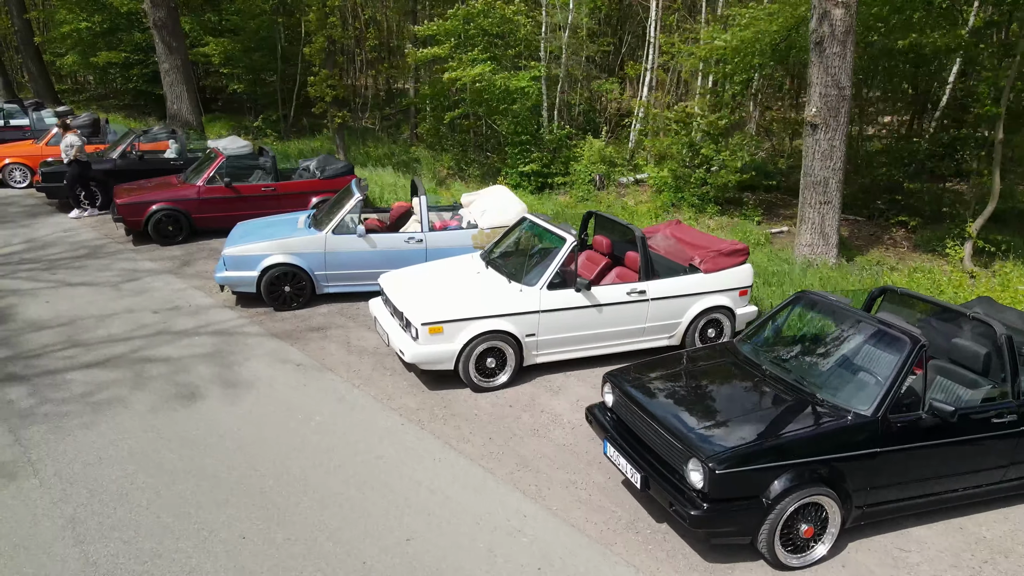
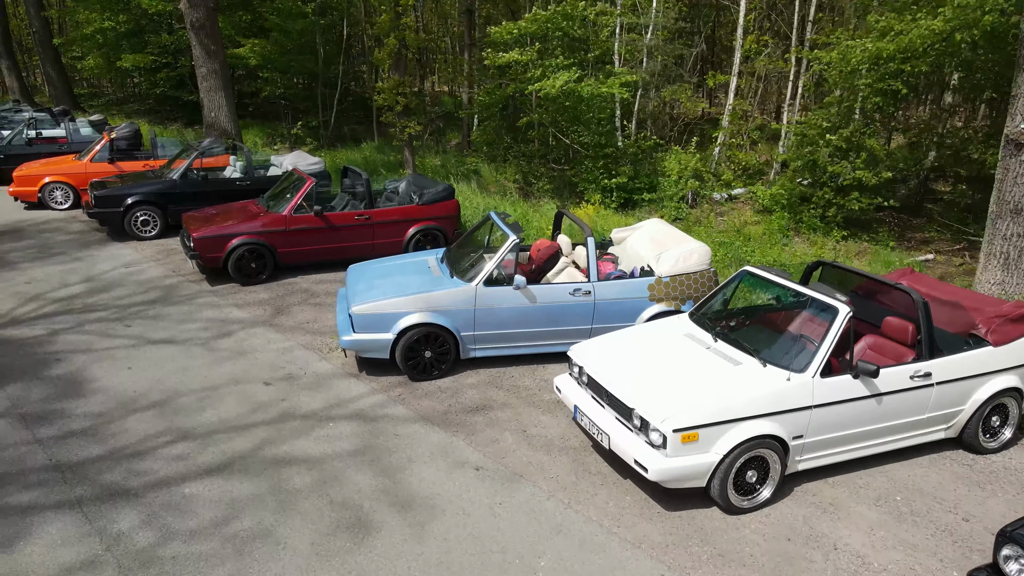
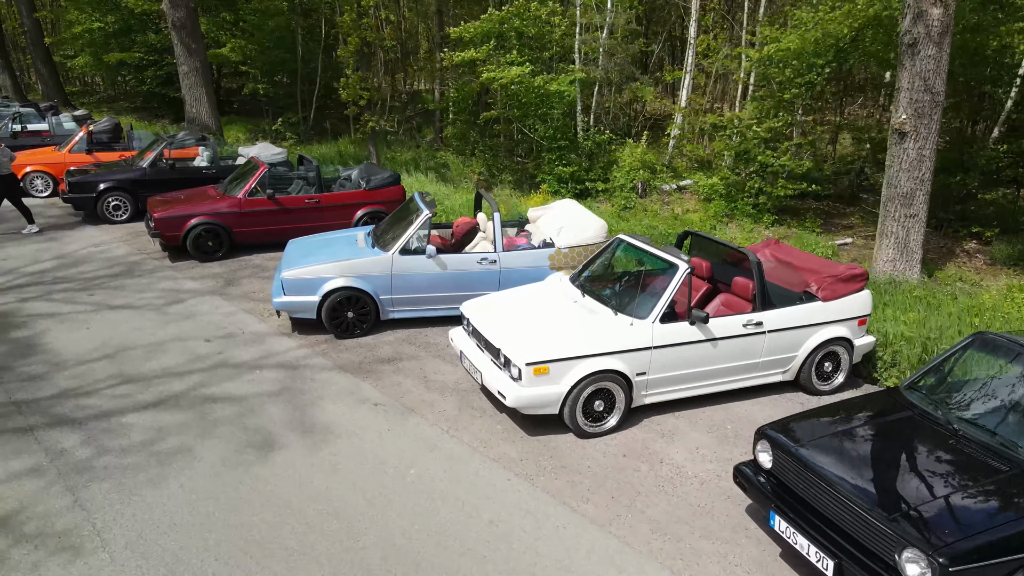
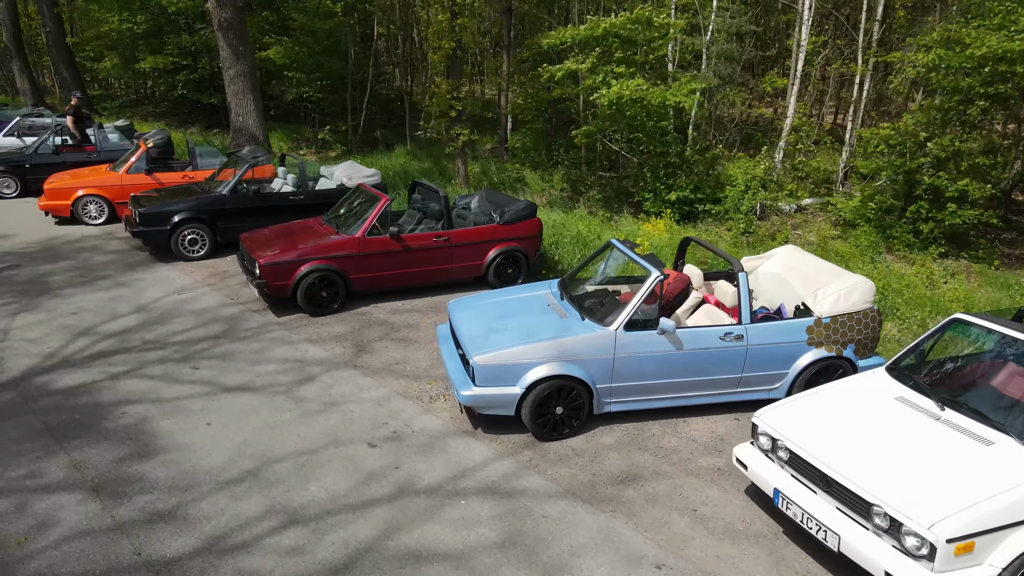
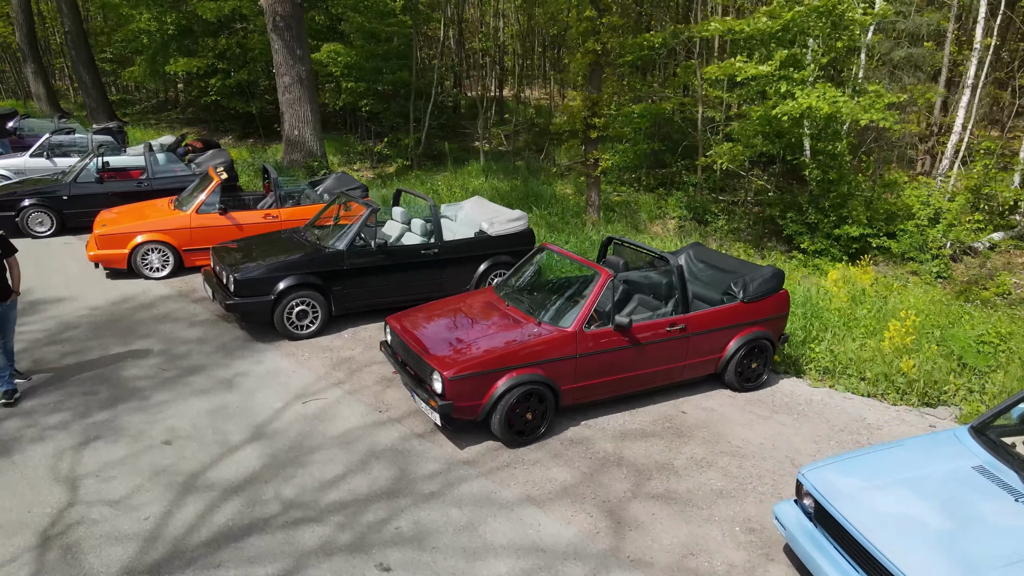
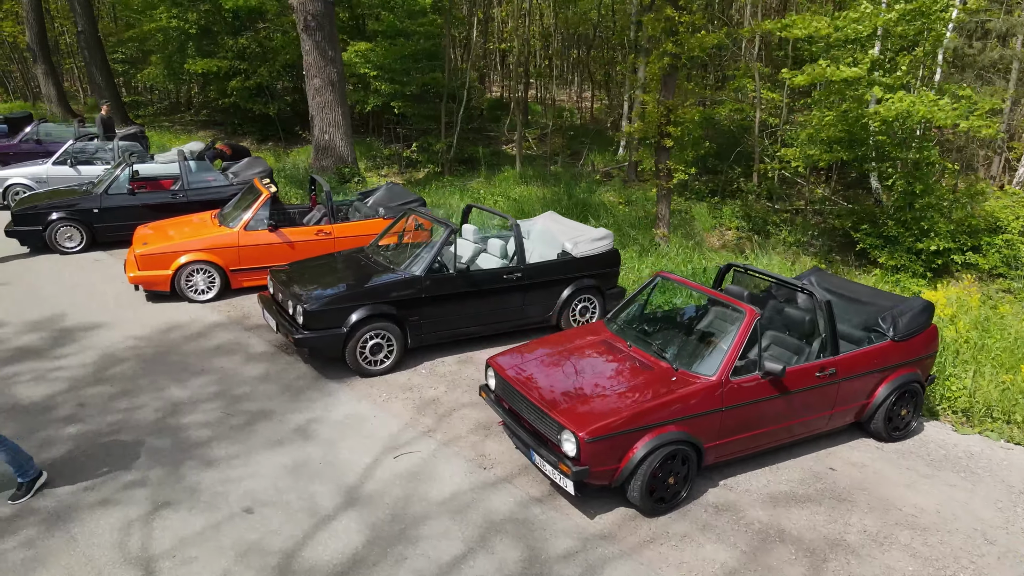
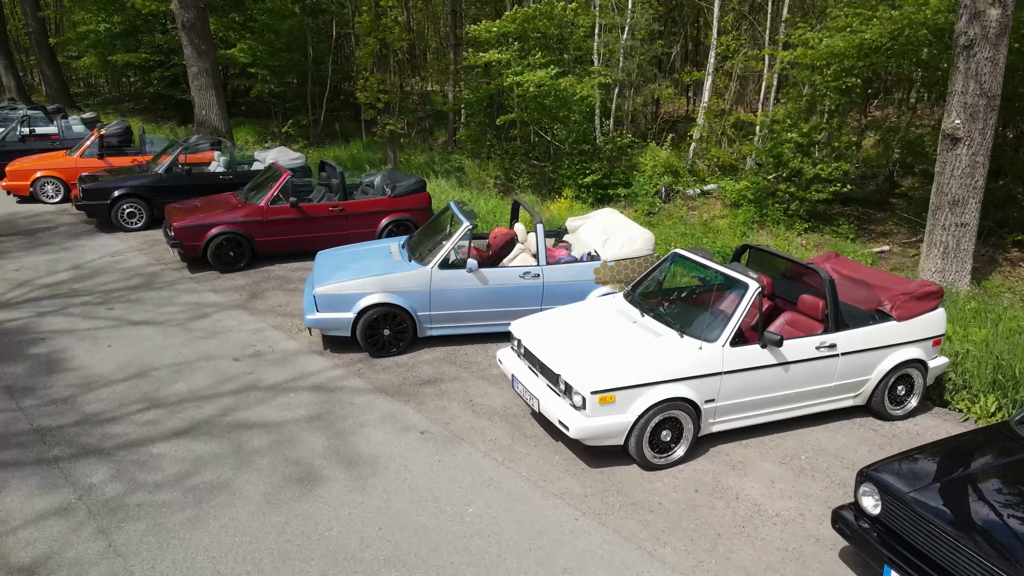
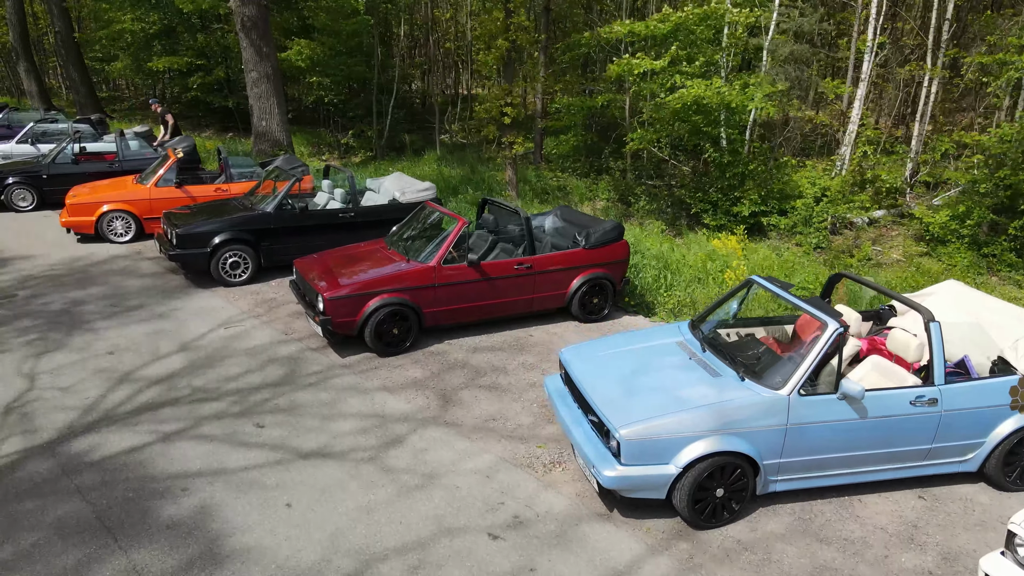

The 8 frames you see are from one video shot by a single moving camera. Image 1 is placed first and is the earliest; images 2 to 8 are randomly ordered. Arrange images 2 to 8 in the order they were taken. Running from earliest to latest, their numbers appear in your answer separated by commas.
3, 7, 2, 4, 8, 5, 6
